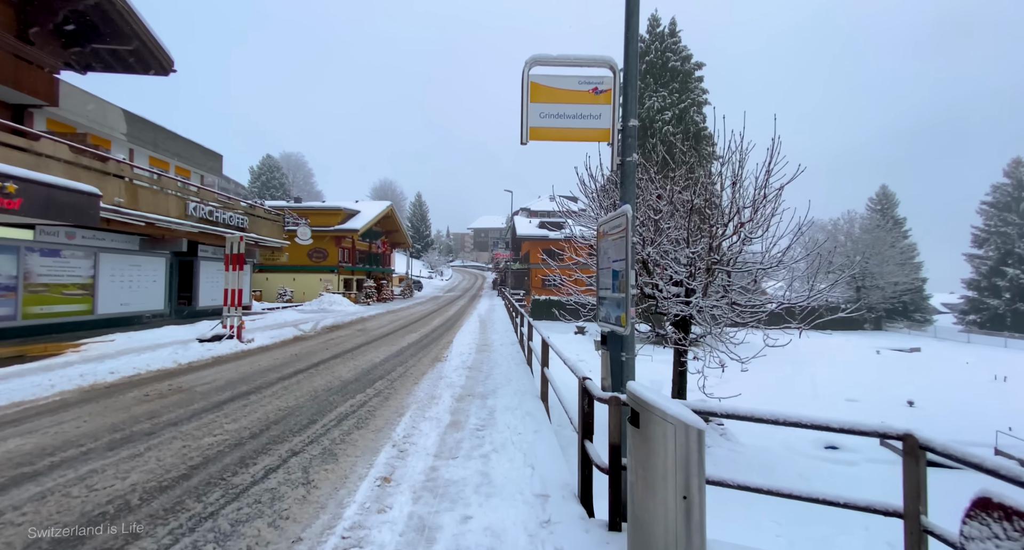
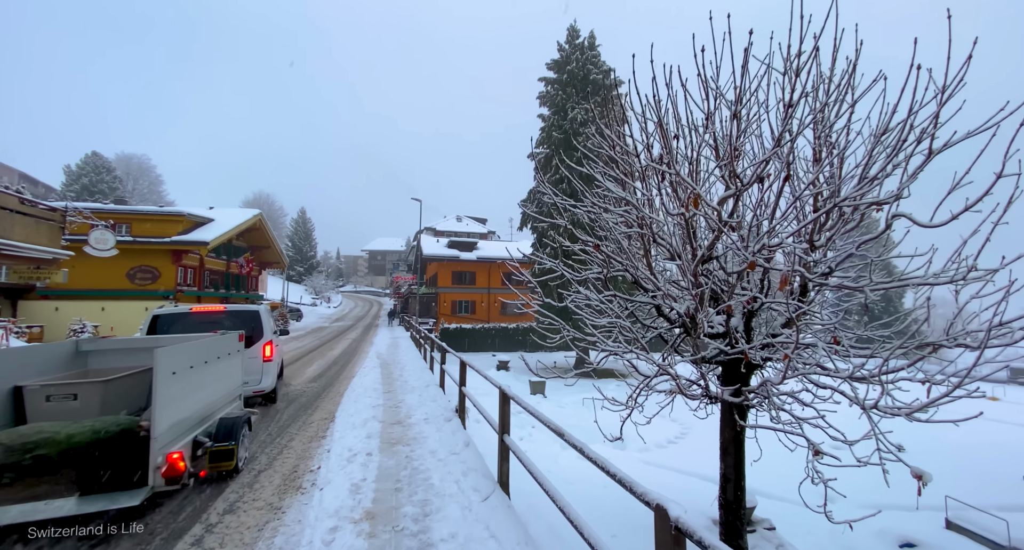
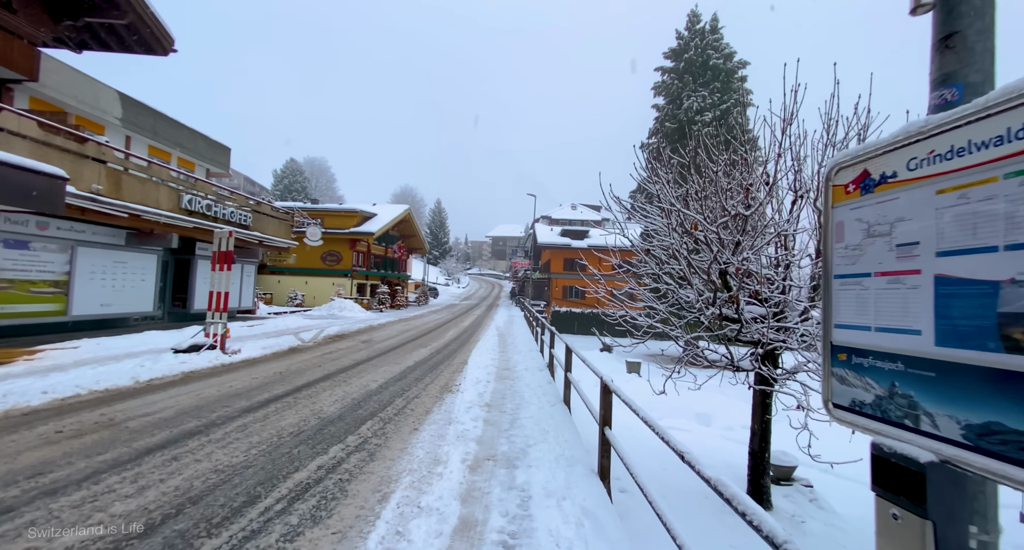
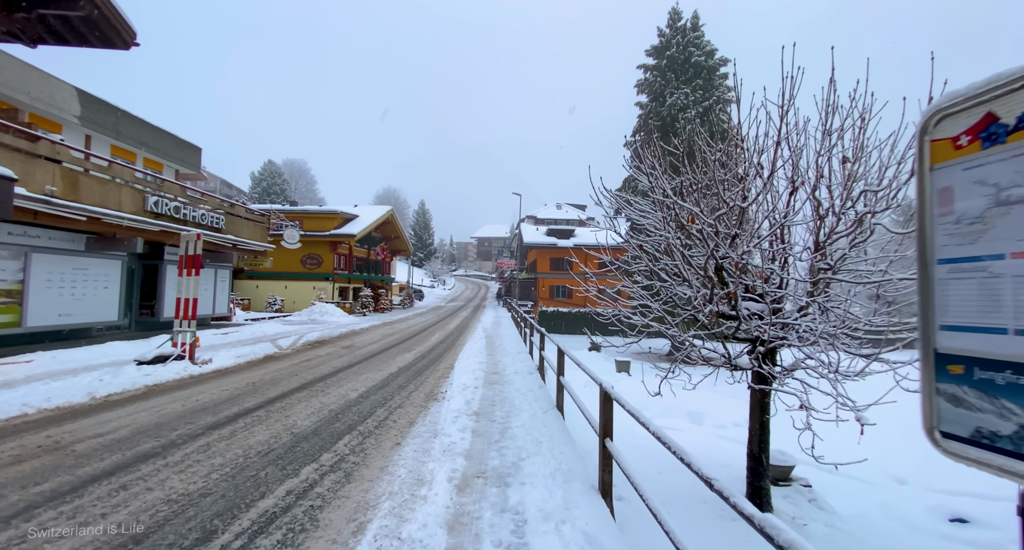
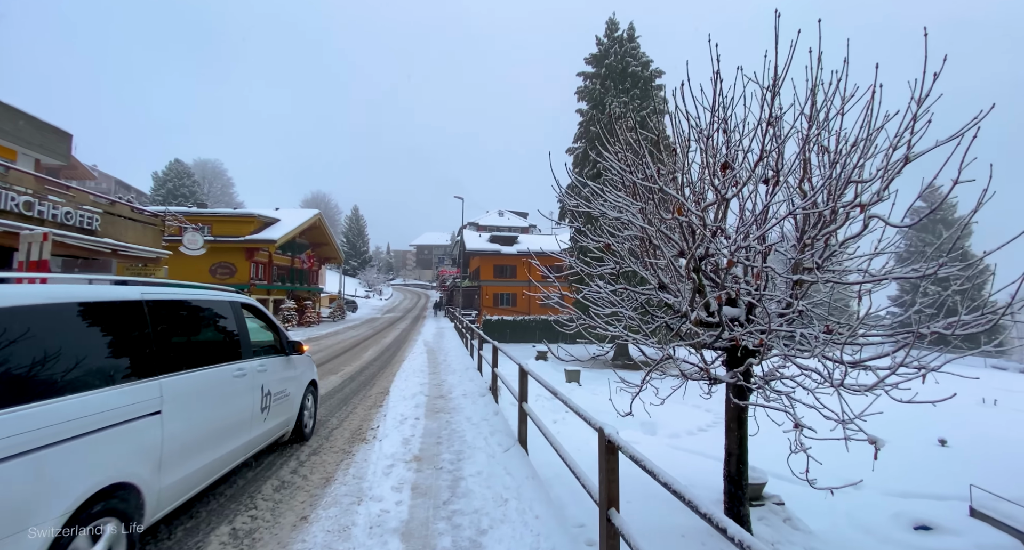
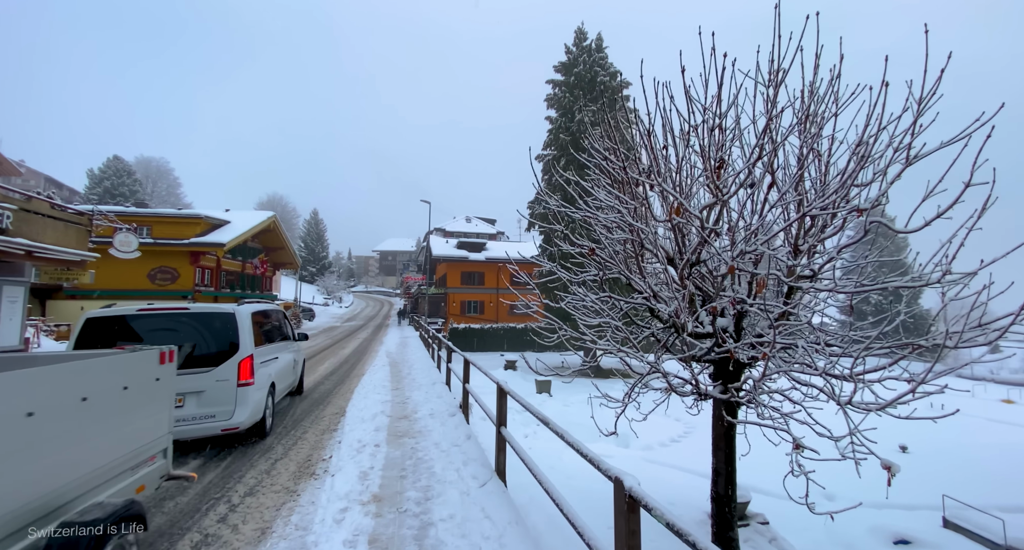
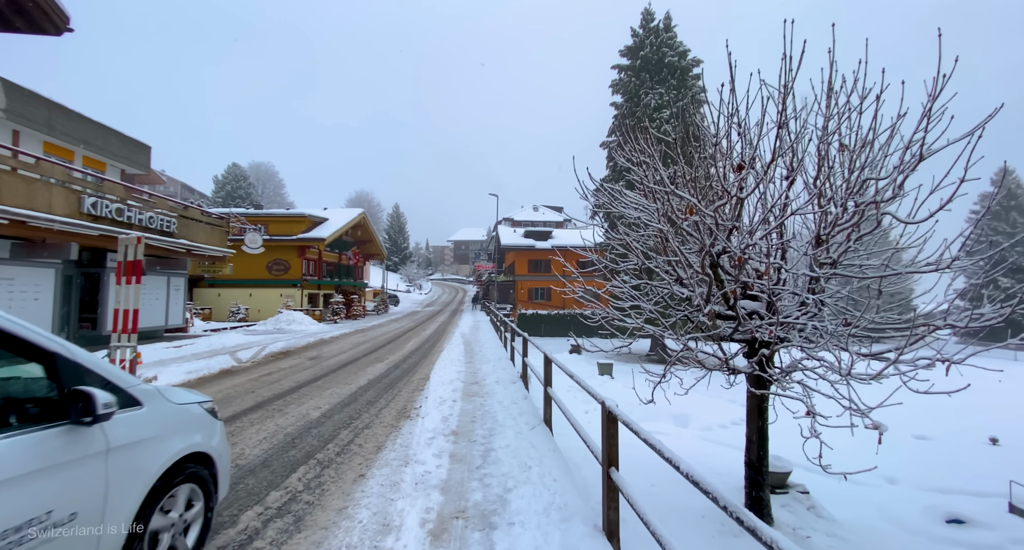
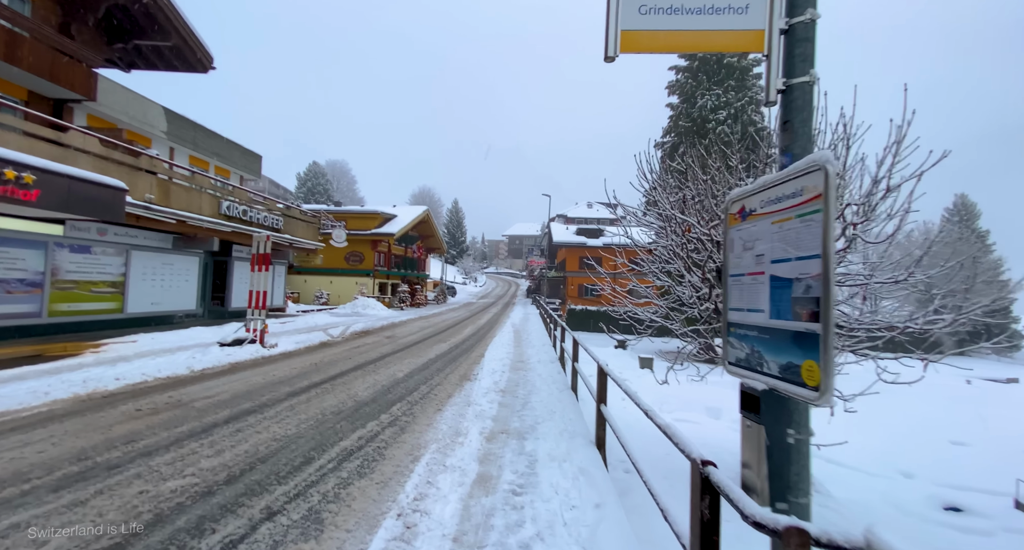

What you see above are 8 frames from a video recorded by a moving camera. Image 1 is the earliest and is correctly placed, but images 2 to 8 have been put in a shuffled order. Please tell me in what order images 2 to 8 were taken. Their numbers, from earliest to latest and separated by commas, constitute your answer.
8, 3, 4, 7, 5, 6, 2
